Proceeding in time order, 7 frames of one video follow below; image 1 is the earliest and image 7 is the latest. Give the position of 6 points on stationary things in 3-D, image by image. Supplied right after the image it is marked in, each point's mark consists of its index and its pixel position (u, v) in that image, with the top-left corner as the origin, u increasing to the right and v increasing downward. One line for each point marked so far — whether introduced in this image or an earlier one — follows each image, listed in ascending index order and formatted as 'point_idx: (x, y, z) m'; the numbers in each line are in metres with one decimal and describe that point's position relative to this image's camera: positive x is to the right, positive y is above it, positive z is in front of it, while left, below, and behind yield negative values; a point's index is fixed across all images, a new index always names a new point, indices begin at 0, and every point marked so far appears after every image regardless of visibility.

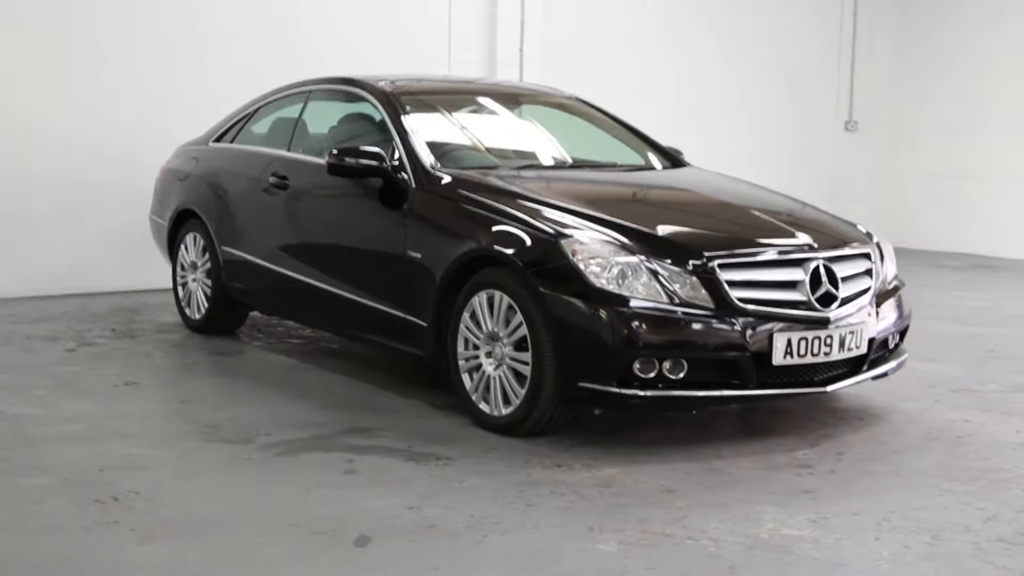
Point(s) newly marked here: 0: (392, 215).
0: (-0.5, +0.3, +4.4) m
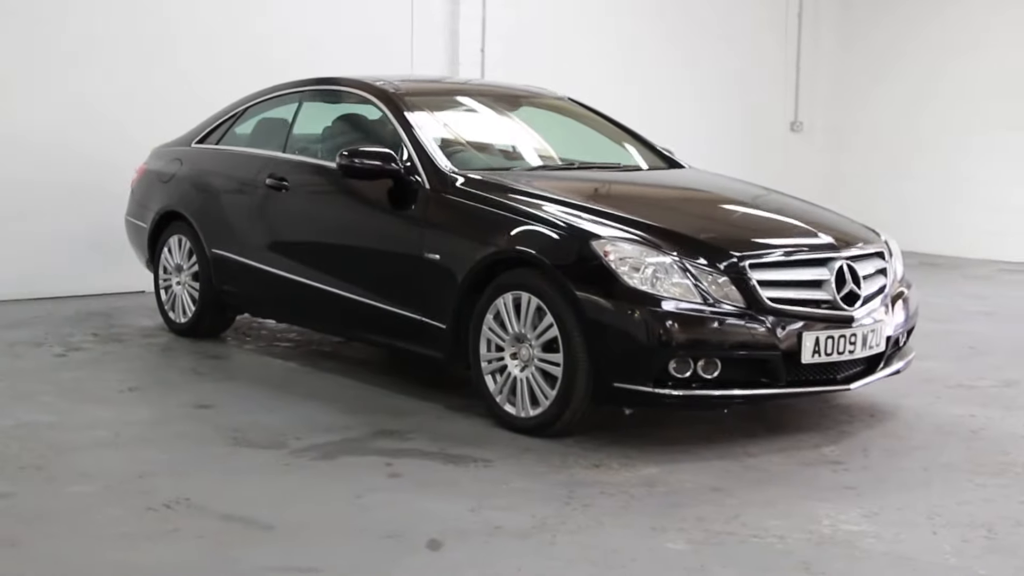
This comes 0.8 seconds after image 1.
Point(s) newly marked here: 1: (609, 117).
0: (-0.4, +0.3, +4.4) m
1: (+0.5, +0.9, +5.9) m
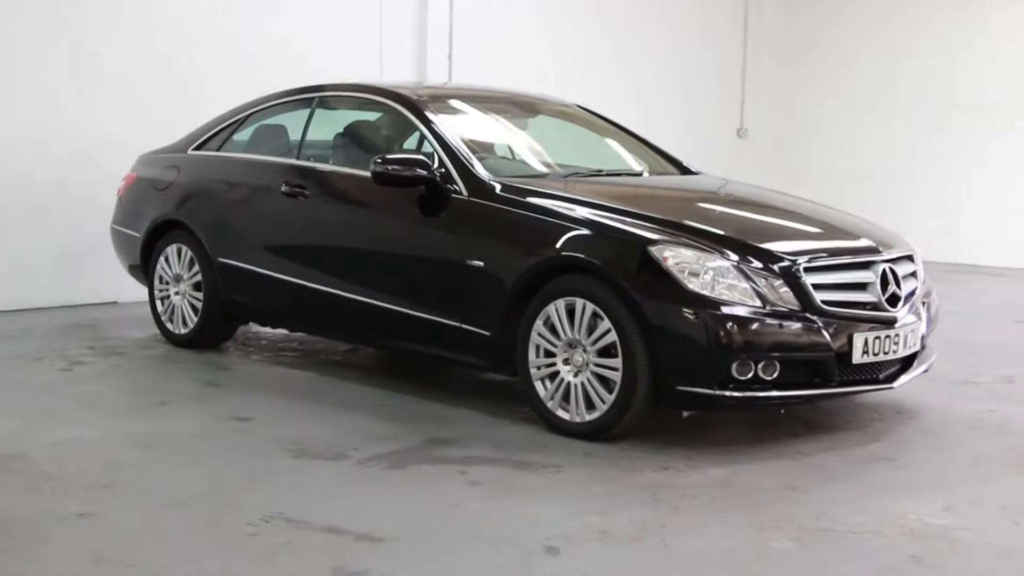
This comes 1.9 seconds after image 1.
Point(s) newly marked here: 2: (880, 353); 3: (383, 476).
0: (-0.3, +0.3, +4.4) m
1: (+0.5, +0.9, +6.0) m
2: (+1.3, -0.2, +3.8) m
3: (-0.4, -0.6, +3.3) m
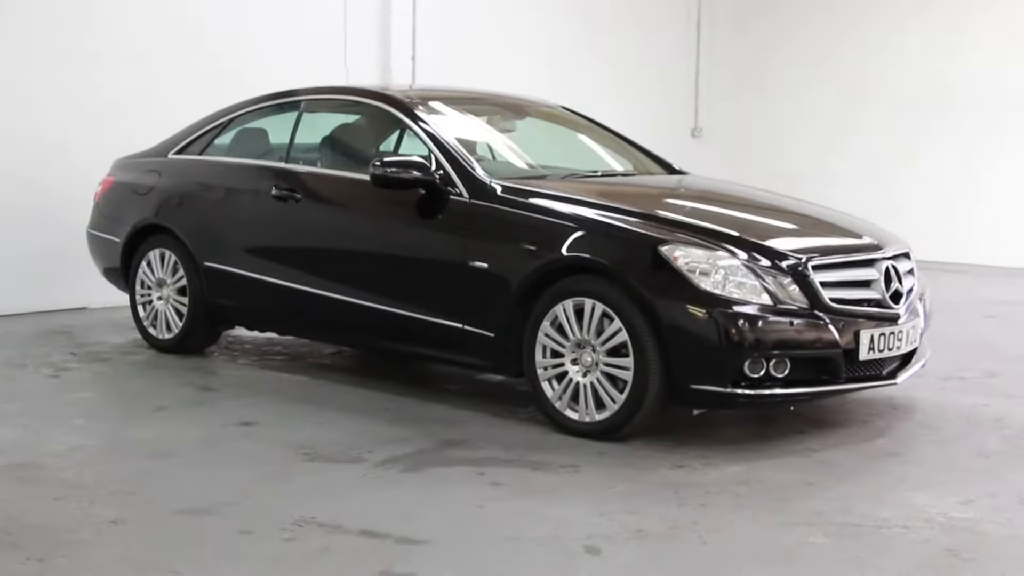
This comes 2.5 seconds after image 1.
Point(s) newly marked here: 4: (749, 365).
0: (-0.3, +0.2, +4.4) m
1: (+0.5, +0.9, +6.0) m
2: (+1.3, -0.2, +3.9) m
3: (-0.3, -0.6, +3.3) m
4: (+0.8, -0.3, +3.7) m
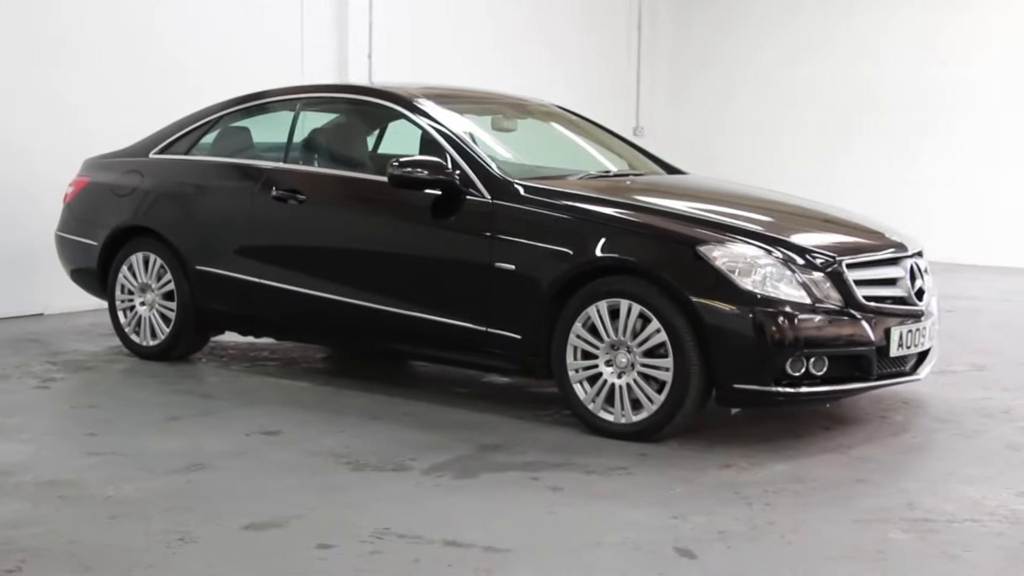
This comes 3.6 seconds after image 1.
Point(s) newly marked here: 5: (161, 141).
0: (-0.2, +0.2, +4.3) m
1: (+0.4, +0.9, +6.0) m
2: (+1.4, -0.2, +3.9) m
3: (-0.2, -0.6, +3.3) m
4: (+0.9, -0.2, +3.7) m
5: (-1.8, +0.8, +5.7) m
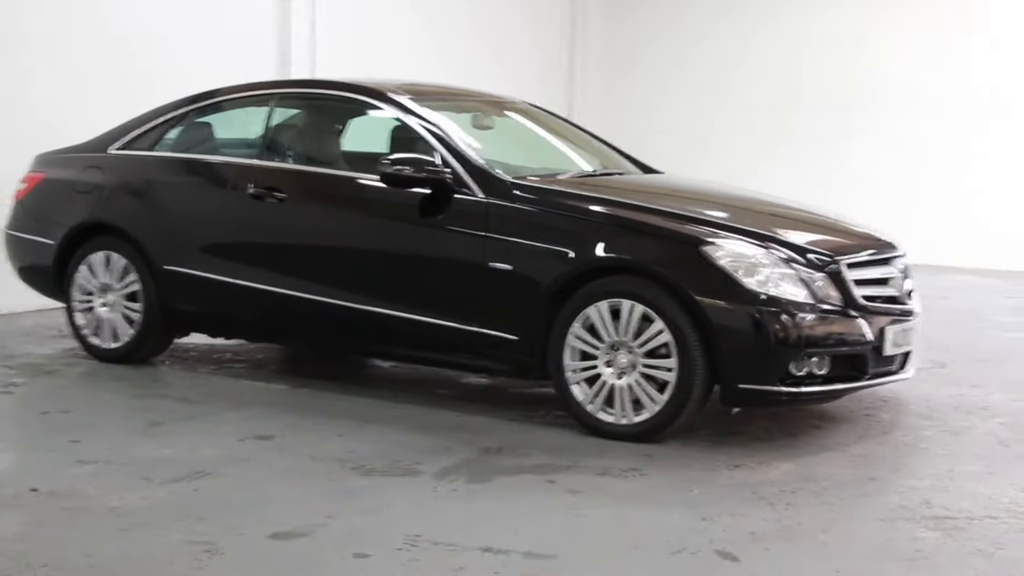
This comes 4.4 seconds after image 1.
0: (-0.2, +0.2, +4.3) m
1: (+0.2, +0.9, +5.9) m
2: (+1.4, -0.2, +4.0) m
3: (-0.1, -0.6, +3.2) m
4: (+0.9, -0.2, +3.7) m
5: (-1.9, +0.7, +5.5) m
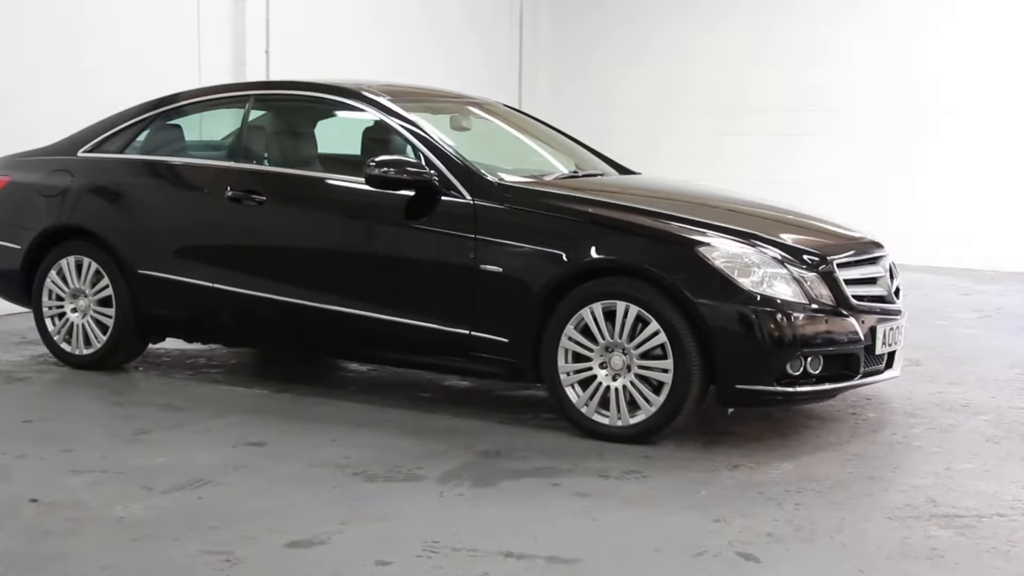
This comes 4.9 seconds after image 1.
0: (-0.3, +0.2, +4.3) m
1: (+0.1, +0.9, +5.9) m
2: (+1.4, -0.2, +4.0) m
3: (-0.1, -0.6, +3.2) m
4: (+0.9, -0.2, +3.7) m
5: (-2.0, +0.7, +5.4) m
